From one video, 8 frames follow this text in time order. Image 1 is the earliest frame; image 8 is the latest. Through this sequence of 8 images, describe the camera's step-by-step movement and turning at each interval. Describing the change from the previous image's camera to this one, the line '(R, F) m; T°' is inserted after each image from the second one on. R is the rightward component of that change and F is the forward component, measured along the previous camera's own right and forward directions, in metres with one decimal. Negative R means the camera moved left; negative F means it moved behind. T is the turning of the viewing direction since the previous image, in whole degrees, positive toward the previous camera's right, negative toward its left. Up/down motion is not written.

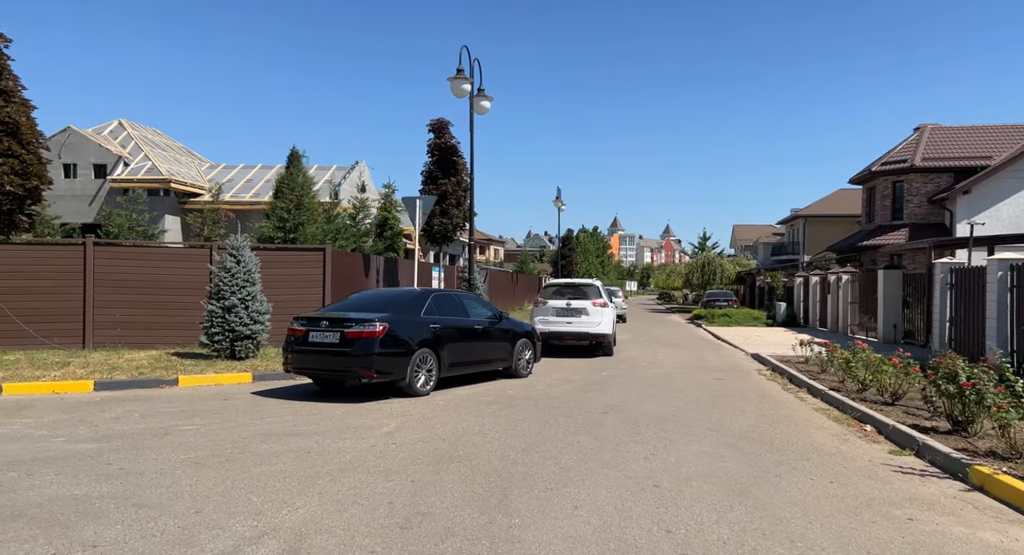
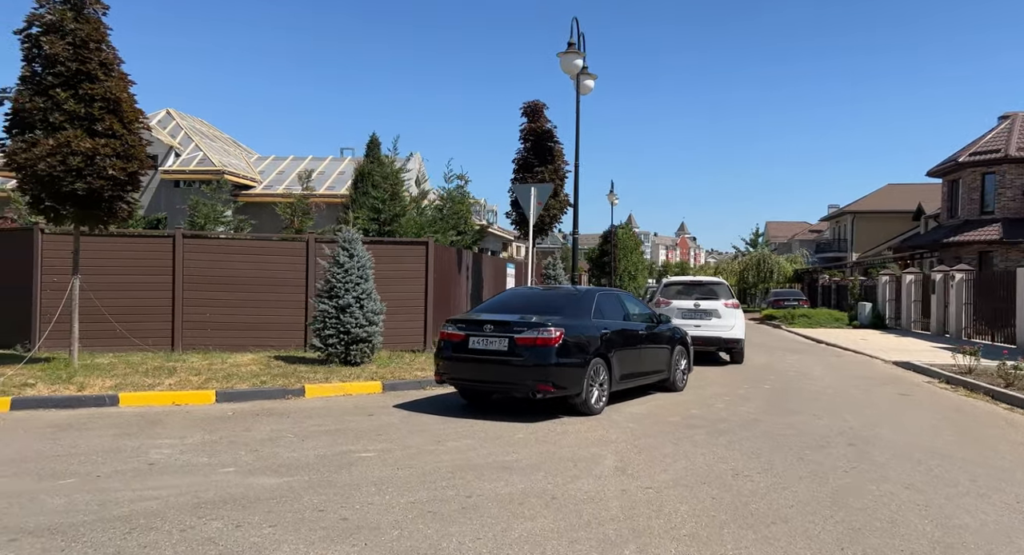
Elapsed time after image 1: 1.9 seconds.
(-1.2, +0.8) m; -2°
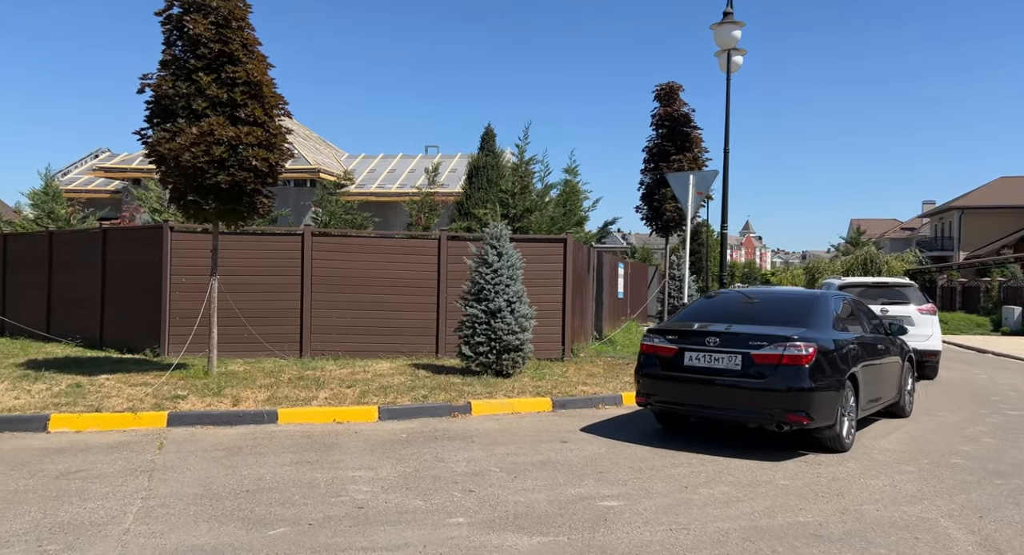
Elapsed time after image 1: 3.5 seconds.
(-1.1, +0.9) m; -5°
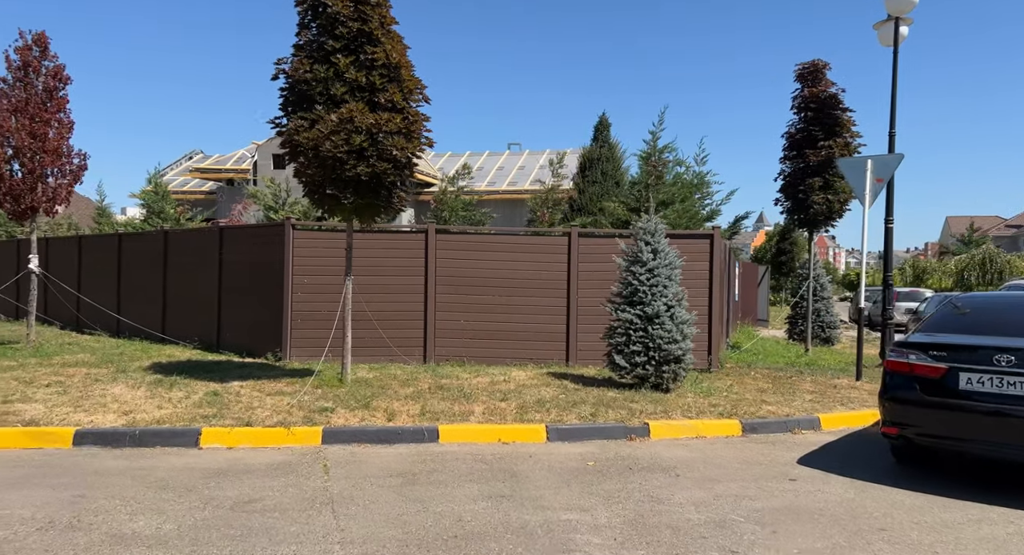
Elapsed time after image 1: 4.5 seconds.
(-0.9, +0.8) m; -5°
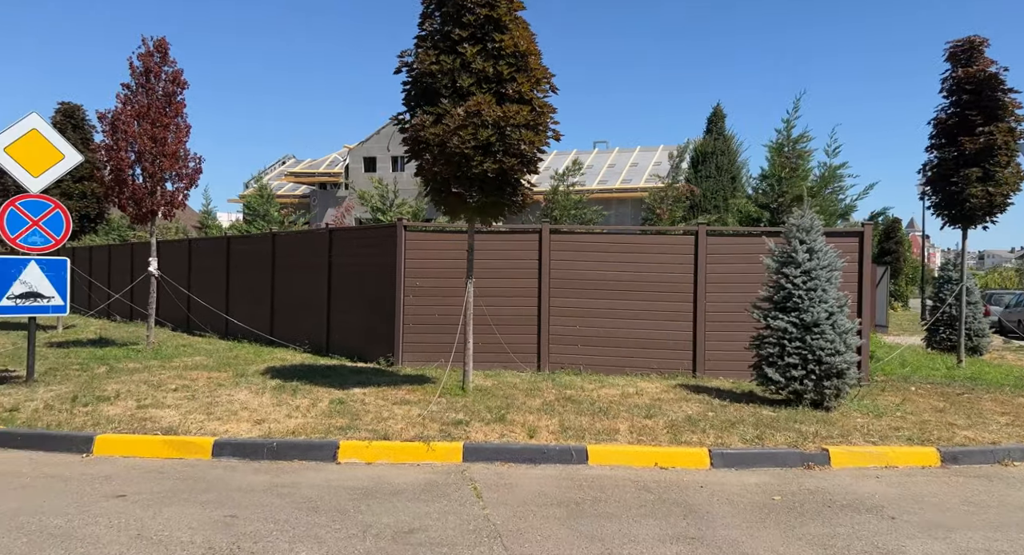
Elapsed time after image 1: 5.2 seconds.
(-0.6, +0.6) m; -6°
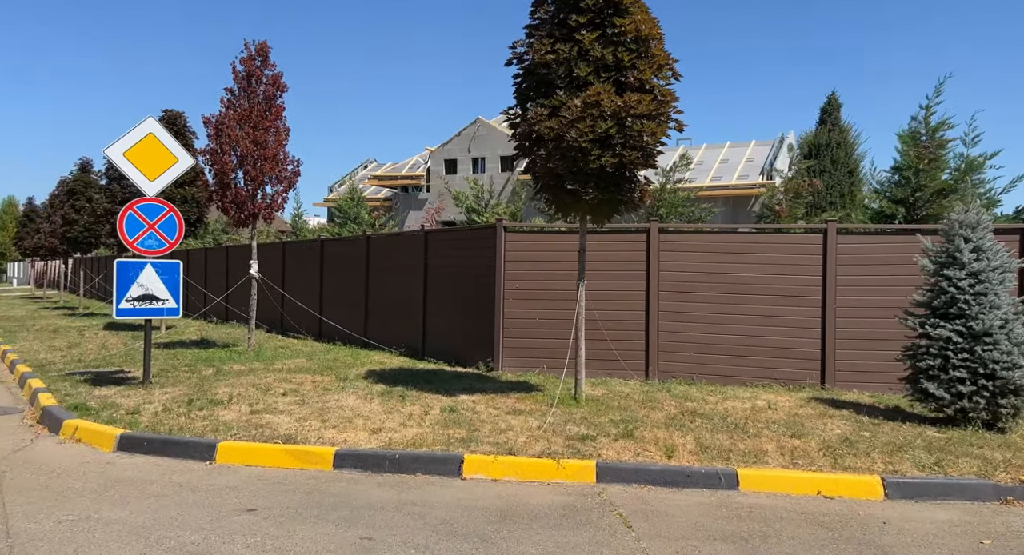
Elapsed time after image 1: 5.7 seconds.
(-0.5, +0.5) m; -6°
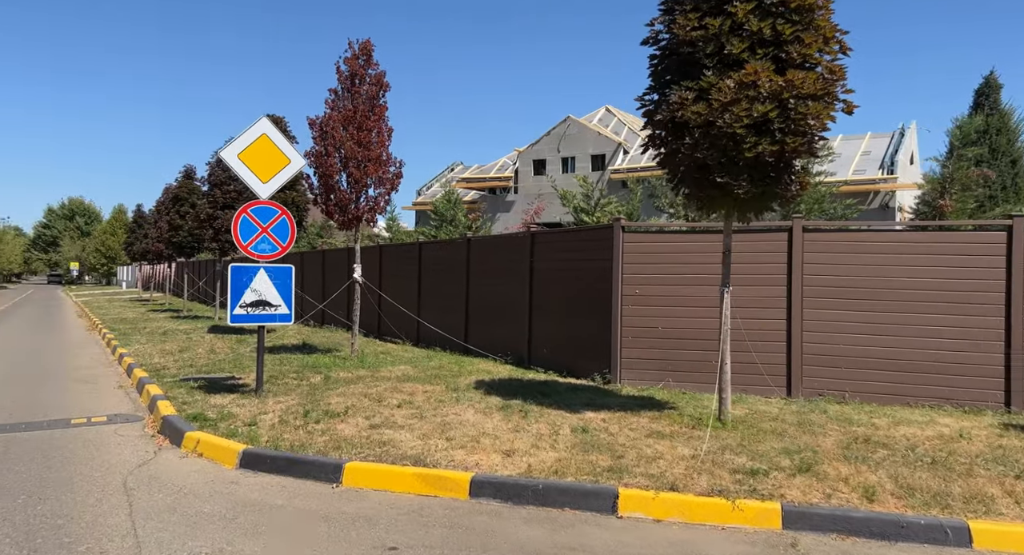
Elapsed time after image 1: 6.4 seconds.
(-0.6, +0.7) m; -6°
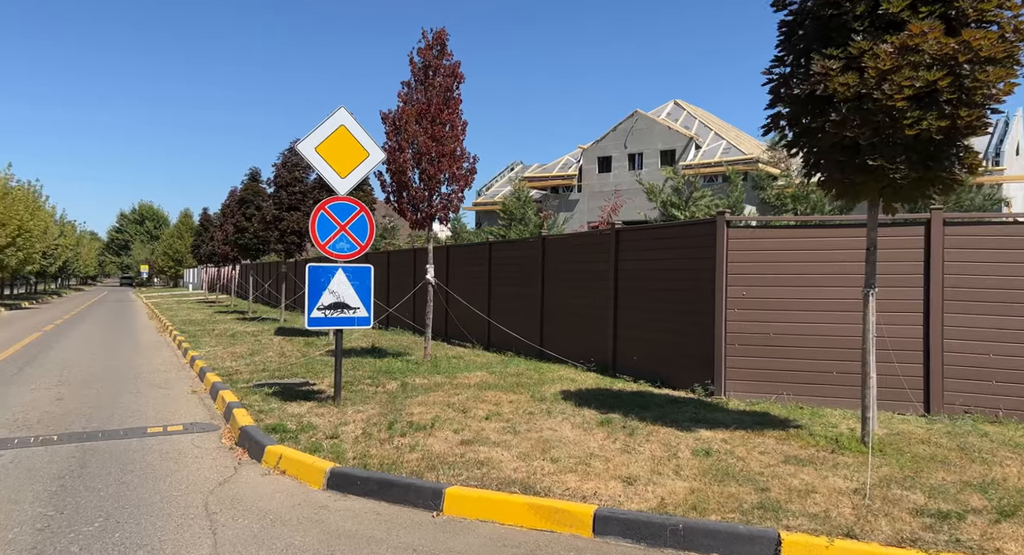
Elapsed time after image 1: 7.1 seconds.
(-0.5, +0.8) m; -4°
